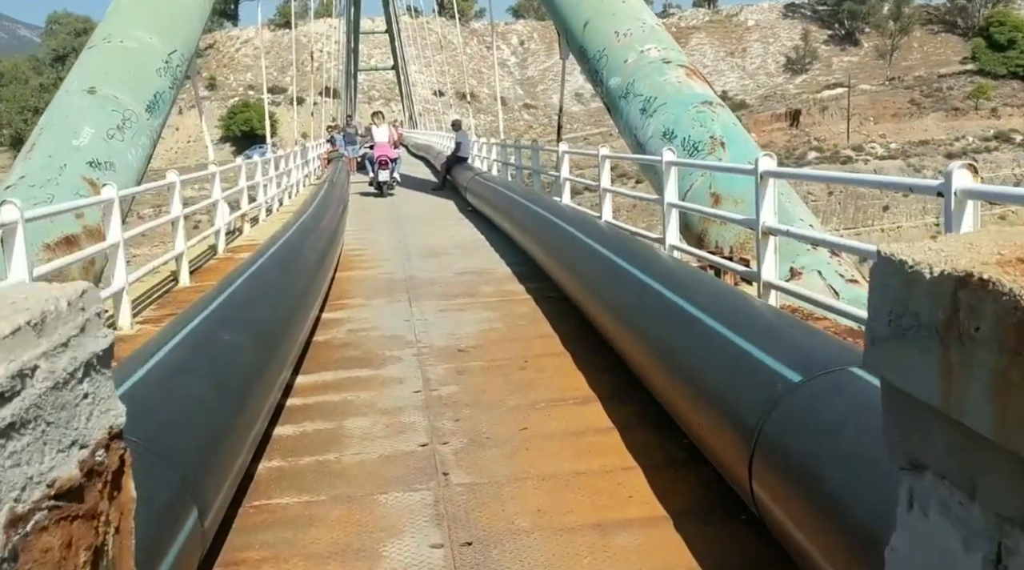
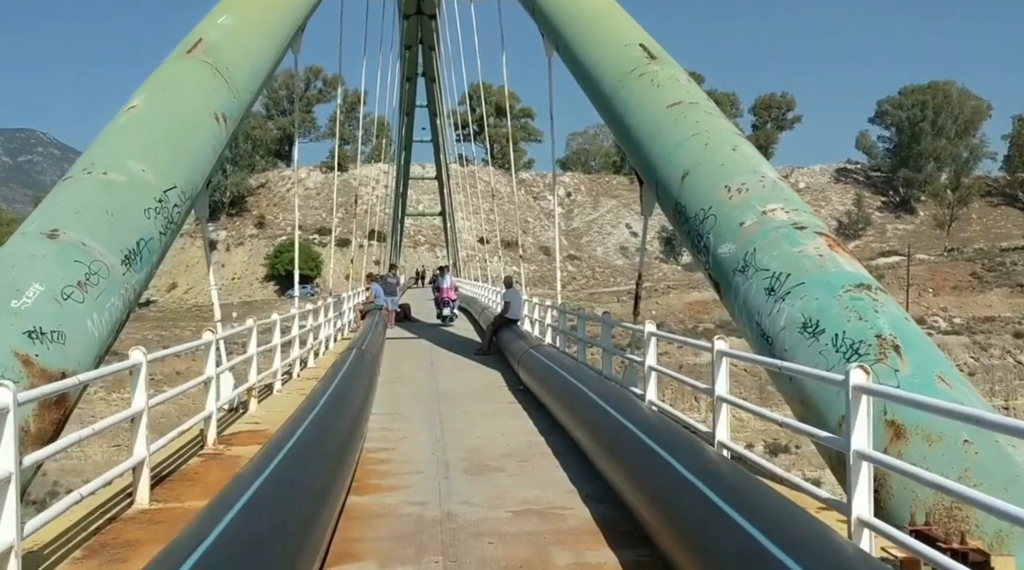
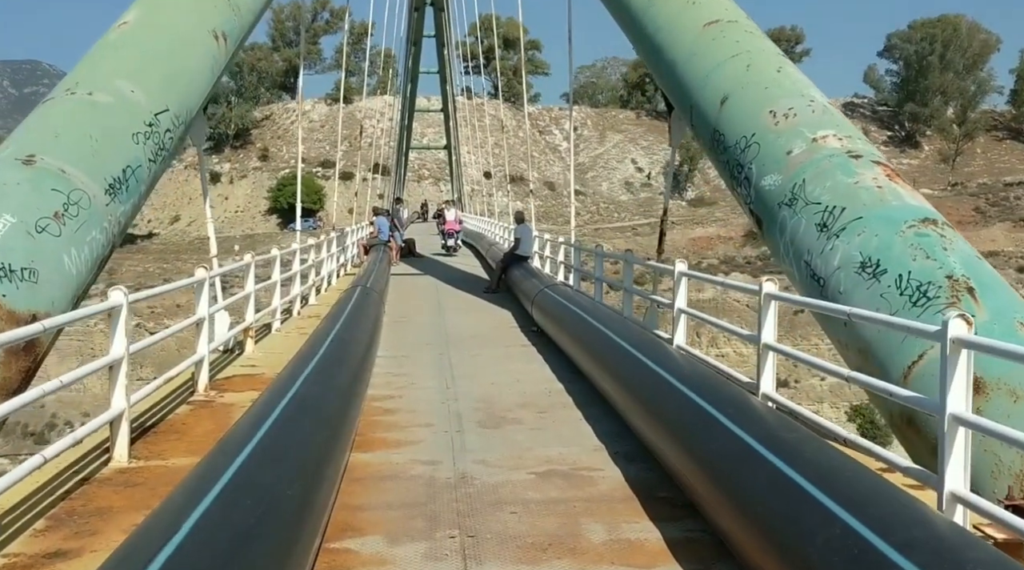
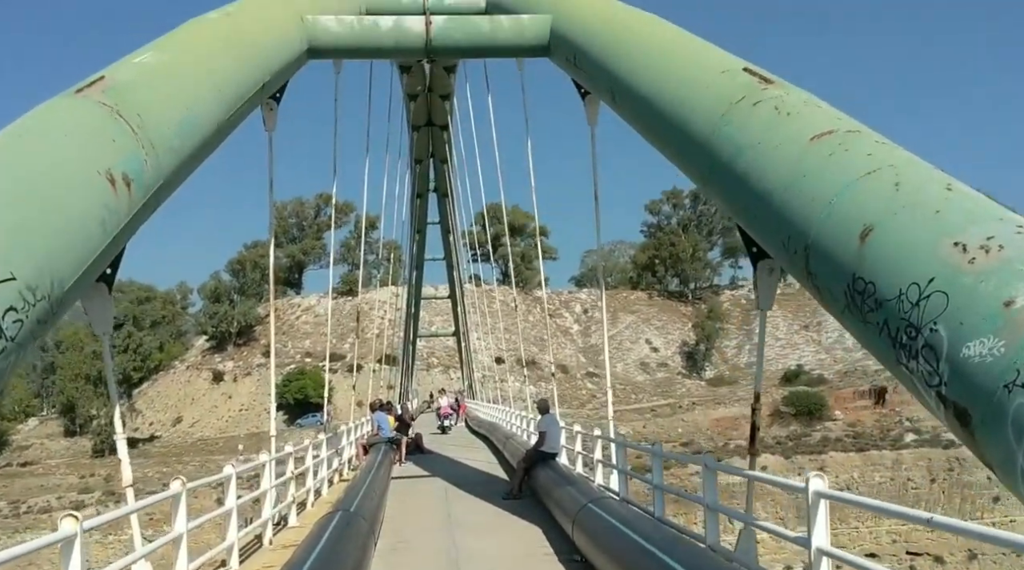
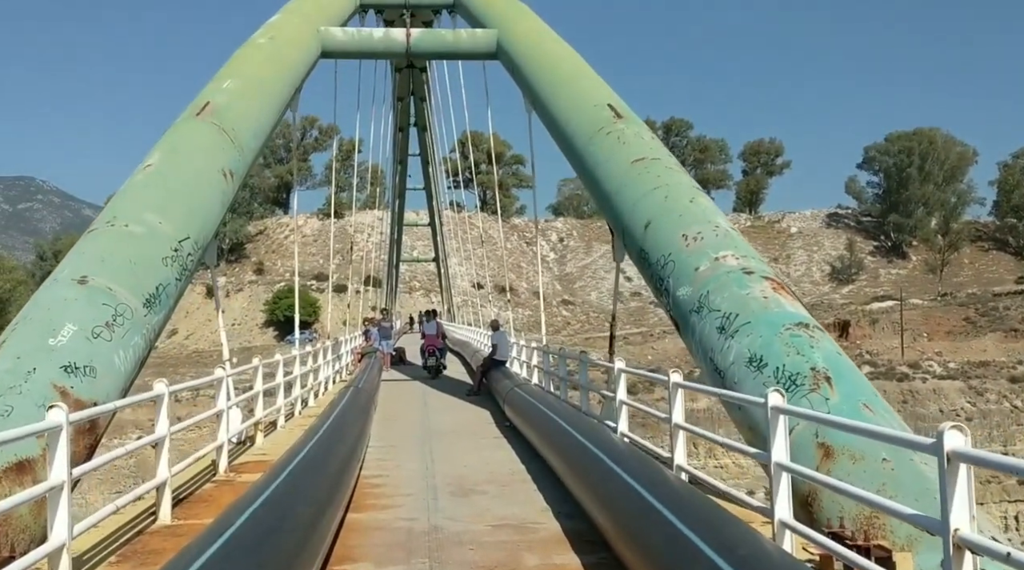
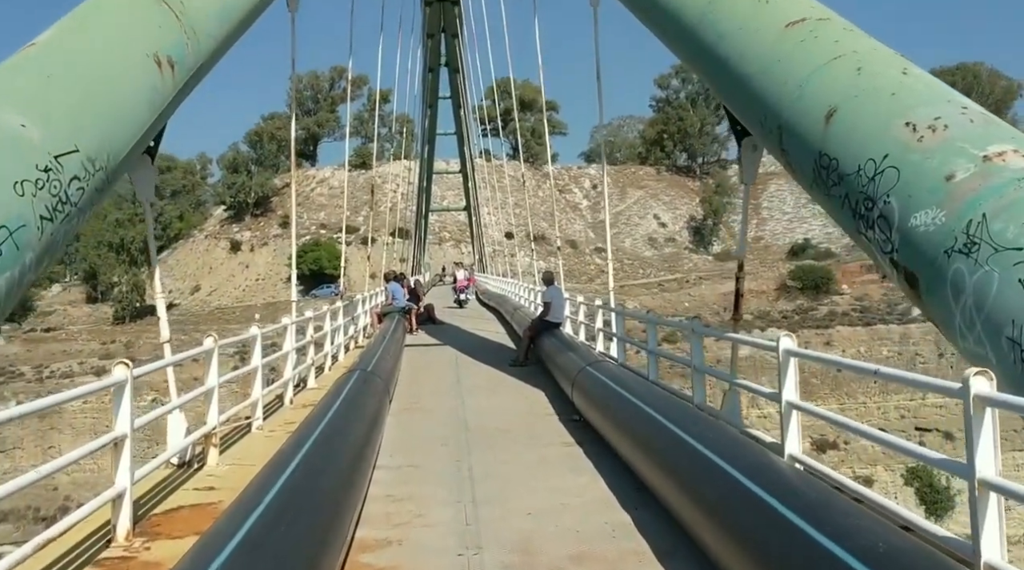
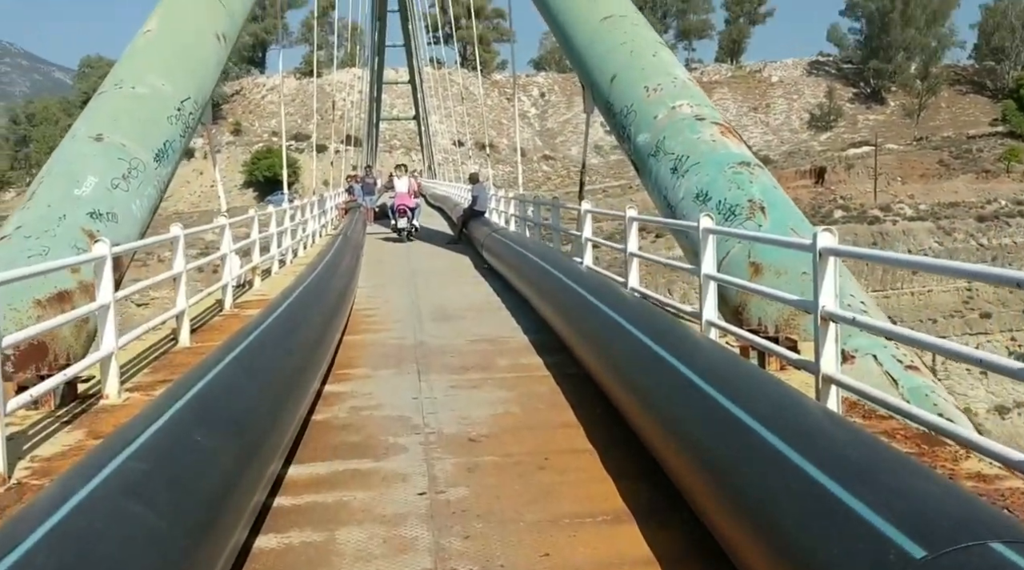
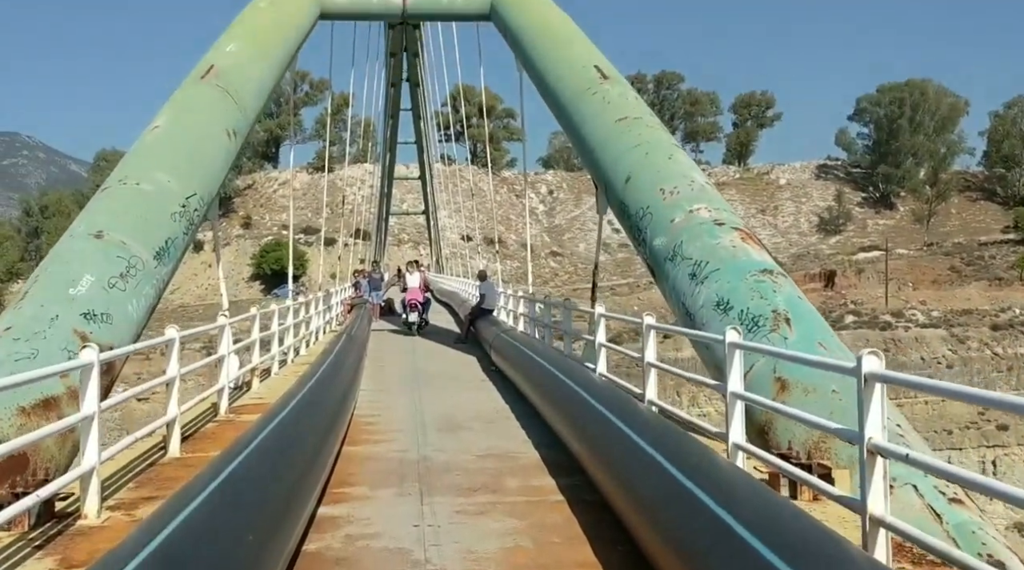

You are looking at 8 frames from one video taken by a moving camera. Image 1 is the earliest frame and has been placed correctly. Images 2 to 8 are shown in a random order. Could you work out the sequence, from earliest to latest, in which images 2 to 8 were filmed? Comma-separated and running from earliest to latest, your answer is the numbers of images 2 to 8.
7, 8, 5, 2, 3, 6, 4
